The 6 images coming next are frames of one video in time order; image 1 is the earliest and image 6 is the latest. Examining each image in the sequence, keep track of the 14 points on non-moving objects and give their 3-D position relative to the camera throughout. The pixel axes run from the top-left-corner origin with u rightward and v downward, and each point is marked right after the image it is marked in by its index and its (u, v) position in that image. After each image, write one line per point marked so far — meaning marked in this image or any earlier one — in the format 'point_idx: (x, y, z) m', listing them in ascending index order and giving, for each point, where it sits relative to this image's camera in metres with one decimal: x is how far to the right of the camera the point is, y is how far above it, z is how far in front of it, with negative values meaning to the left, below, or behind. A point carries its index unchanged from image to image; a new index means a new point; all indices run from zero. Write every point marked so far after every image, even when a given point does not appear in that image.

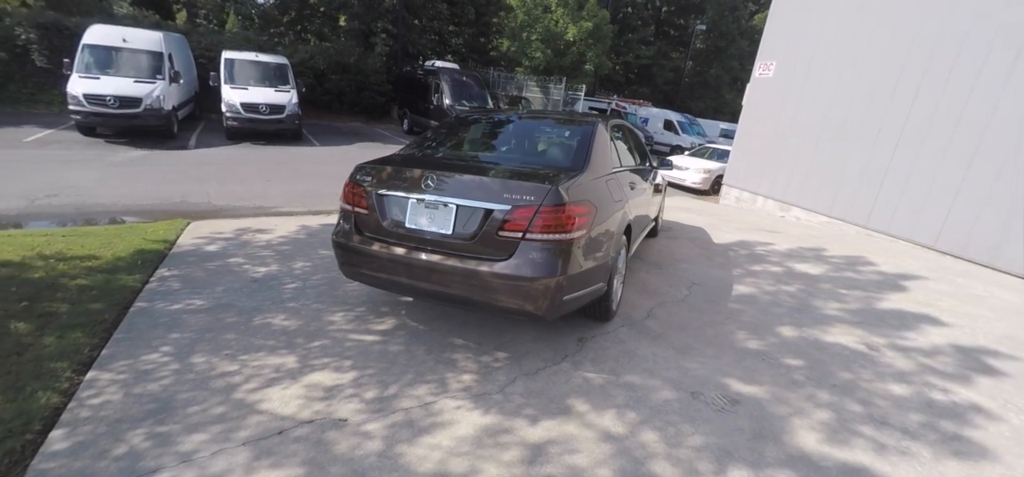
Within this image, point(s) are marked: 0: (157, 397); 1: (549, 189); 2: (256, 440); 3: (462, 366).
0: (-2.0, -0.9, +2.7) m
1: (+0.2, +0.3, +3.0) m
2: (-1.3, -1.0, +2.5) m
3: (-0.3, -0.8, +3.2) m
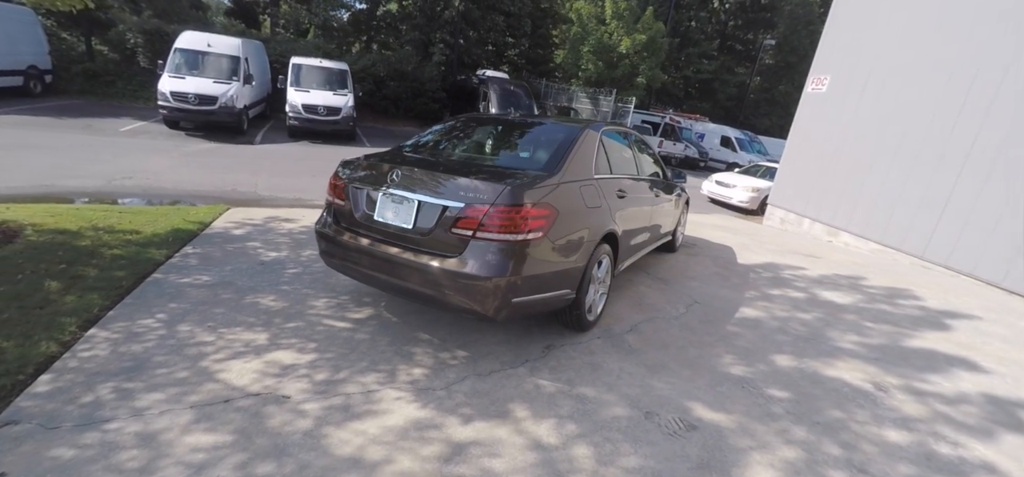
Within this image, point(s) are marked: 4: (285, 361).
0: (-2.3, -0.7, +3.0) m
1: (0.0, +0.3, +3.0) m
2: (-1.7, -0.9, +2.7) m
3: (-0.6, -0.8, +3.2) m
4: (-1.4, -0.8, +3.1) m
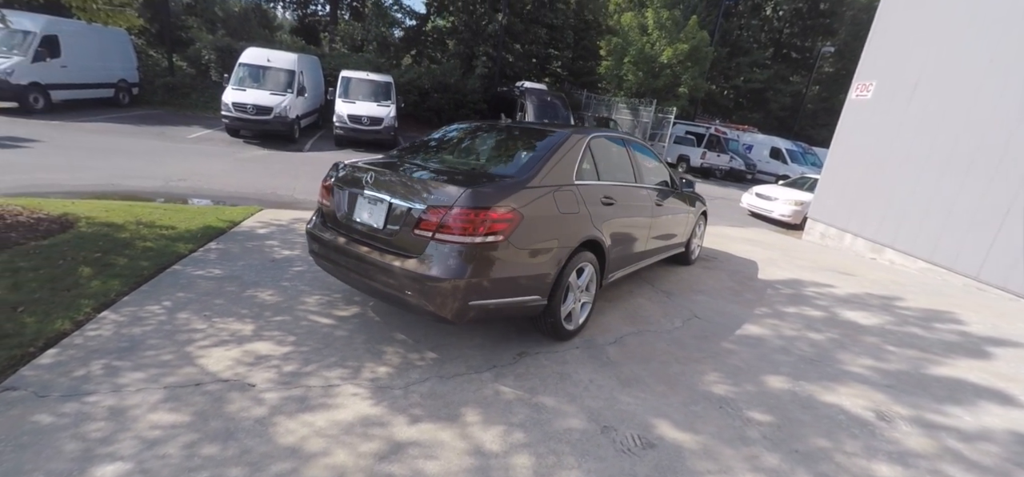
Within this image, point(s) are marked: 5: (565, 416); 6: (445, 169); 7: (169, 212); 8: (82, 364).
0: (-2.6, -0.7, +3.3) m
1: (-0.3, +0.3, +3.0) m
2: (-2.0, -0.9, +2.9) m
3: (-0.9, -0.8, +3.3) m
4: (-1.7, -0.8, +3.3) m
5: (+0.3, -1.1, +2.9) m
6: (-0.4, +0.5, +3.5) m
7: (-4.1, +0.3, +5.8) m
8: (-2.7, -0.8, +3.0) m
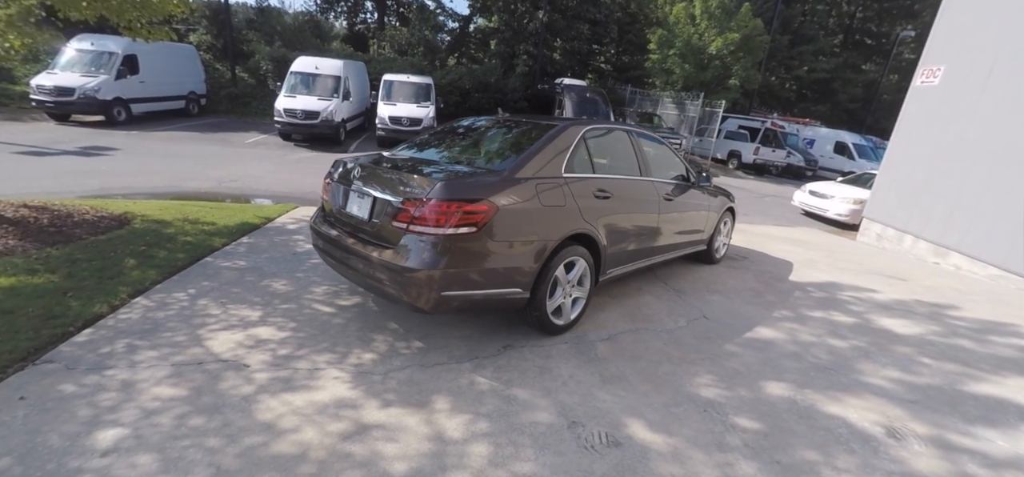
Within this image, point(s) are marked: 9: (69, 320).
0: (-2.7, -0.6, +3.7) m
1: (-0.4, +0.3, +3.0) m
2: (-2.2, -0.8, +3.2) m
3: (-1.0, -0.8, +3.4) m
4: (-1.8, -0.7, +3.5) m
5: (+0.1, -1.0, +2.9) m
6: (-0.5, +0.6, +3.6) m
7: (-3.9, +0.4, +6.3) m
8: (-2.8, -0.7, +3.4) m
9: (-3.2, -0.6, +3.6) m
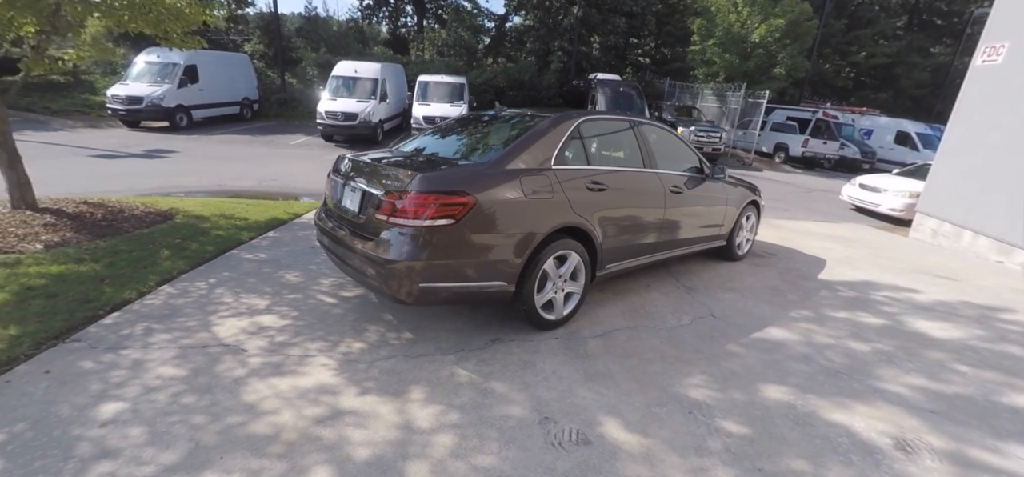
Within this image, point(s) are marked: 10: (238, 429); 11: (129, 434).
0: (-2.7, -0.6, +3.9) m
1: (-0.6, +0.4, +3.1) m
2: (-2.3, -0.8, +3.4) m
3: (-1.1, -0.7, +3.5) m
4: (-1.9, -0.6, +3.7) m
5: (0.0, -1.0, +2.8) m
6: (-0.6, +0.6, +3.6) m
7: (-3.6, +0.4, +6.7) m
8: (-2.9, -0.7, +3.7) m
9: (-3.3, -0.5, +3.9) m
10: (-1.5, -1.0, +2.6) m
11: (-2.0, -1.0, +2.6) m
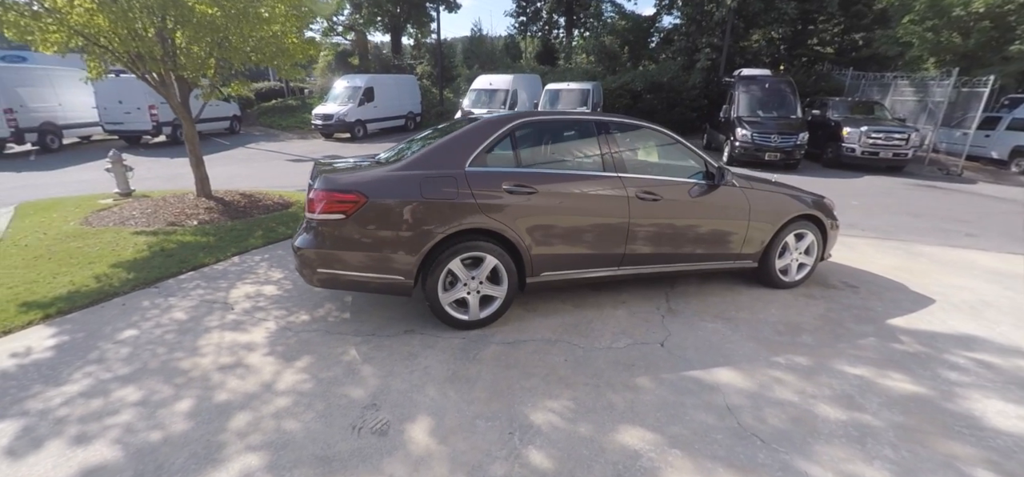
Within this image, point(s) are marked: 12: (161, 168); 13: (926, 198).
0: (-2.9, -0.4, +5.1) m
1: (-1.2, +0.5, +3.4) m
2: (-2.8, -0.6, +4.4) m
3: (-1.6, -0.6, +4.0) m
4: (-2.3, -0.5, +4.5) m
5: (-0.9, -0.9, +3.0) m
6: (-1.0, +0.7, +3.9) m
7: (-2.5, +0.6, +8.0) m
8: (-3.2, -0.4, +4.9) m
9: (-3.5, -0.3, +5.3) m
10: (-2.4, -0.9, +3.4) m
11: (-2.9, -0.8, +3.6) m
12: (-7.4, +1.5, +10.5) m
13: (+6.7, +0.6, +7.7) m
